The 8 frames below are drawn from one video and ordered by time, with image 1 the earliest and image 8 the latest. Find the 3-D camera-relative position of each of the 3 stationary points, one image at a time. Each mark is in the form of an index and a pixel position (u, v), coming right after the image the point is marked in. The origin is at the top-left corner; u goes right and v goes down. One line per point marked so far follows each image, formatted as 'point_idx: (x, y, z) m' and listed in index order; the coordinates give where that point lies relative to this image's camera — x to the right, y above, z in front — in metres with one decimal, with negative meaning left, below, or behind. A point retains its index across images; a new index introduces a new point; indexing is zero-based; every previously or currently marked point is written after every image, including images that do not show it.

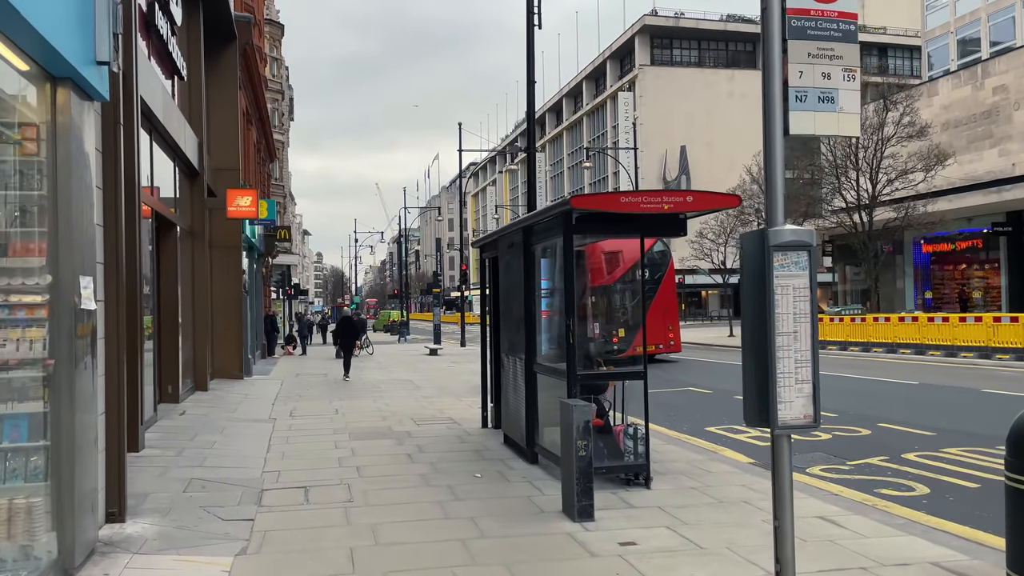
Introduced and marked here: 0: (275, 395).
0: (-4.7, -2.1, +15.5) m
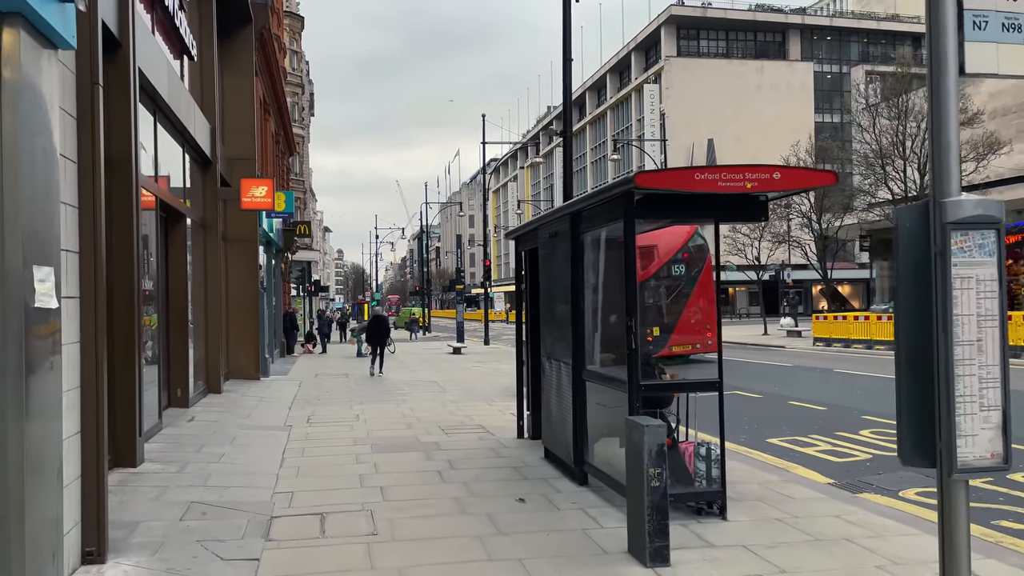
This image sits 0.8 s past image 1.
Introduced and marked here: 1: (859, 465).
0: (-4.1, -2.1, +14.5) m
1: (+3.8, -1.9, +8.5) m
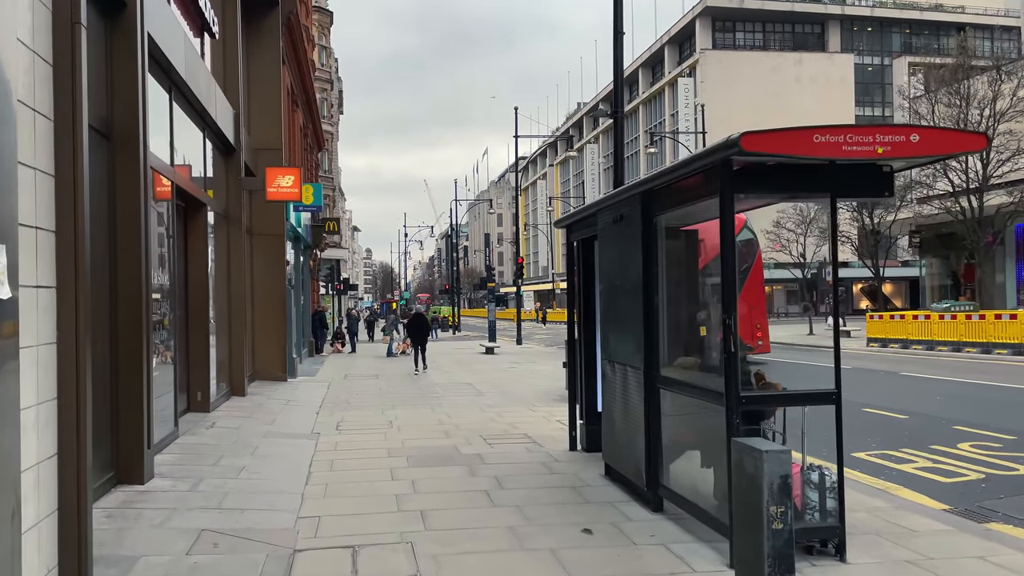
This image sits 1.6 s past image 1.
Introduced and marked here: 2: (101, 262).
0: (-3.3, -2.0, +13.6) m
1: (+4.3, -1.9, +7.3) m
2: (-3.6, +0.2, +6.9) m
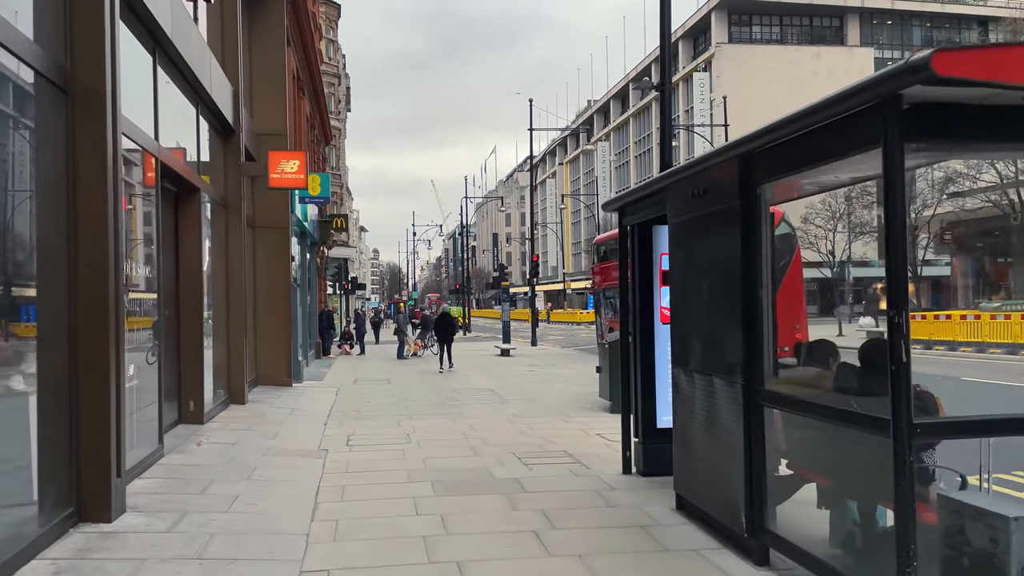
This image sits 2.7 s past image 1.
0: (-2.9, -1.9, +12.3) m
1: (+4.7, -1.8, +5.9) m
2: (-3.2, +0.3, +5.5) m
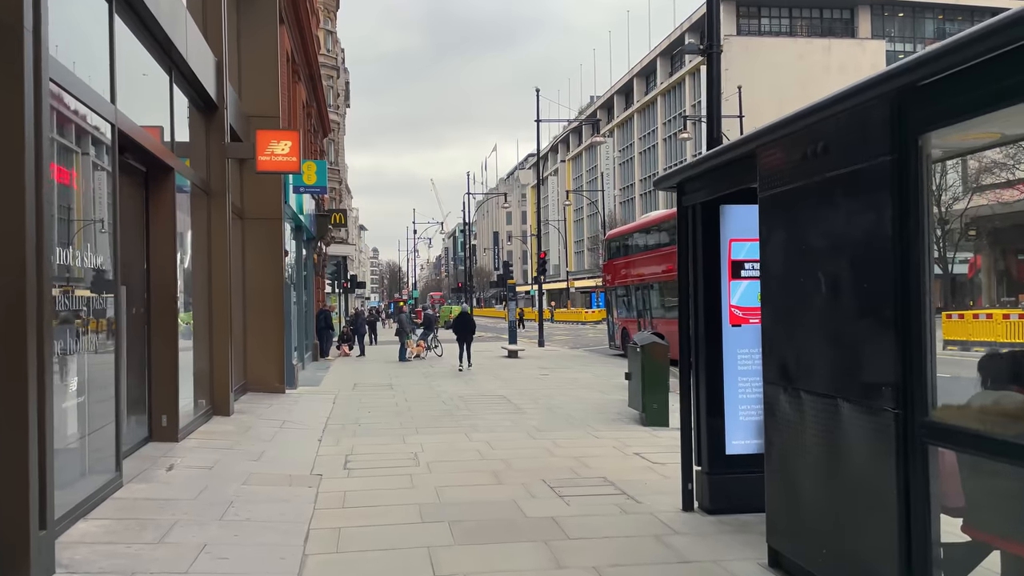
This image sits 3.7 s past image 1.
0: (-2.6, -1.9, +10.9) m
1: (+5.0, -1.8, +4.6) m
2: (-2.9, +0.3, +4.1) m
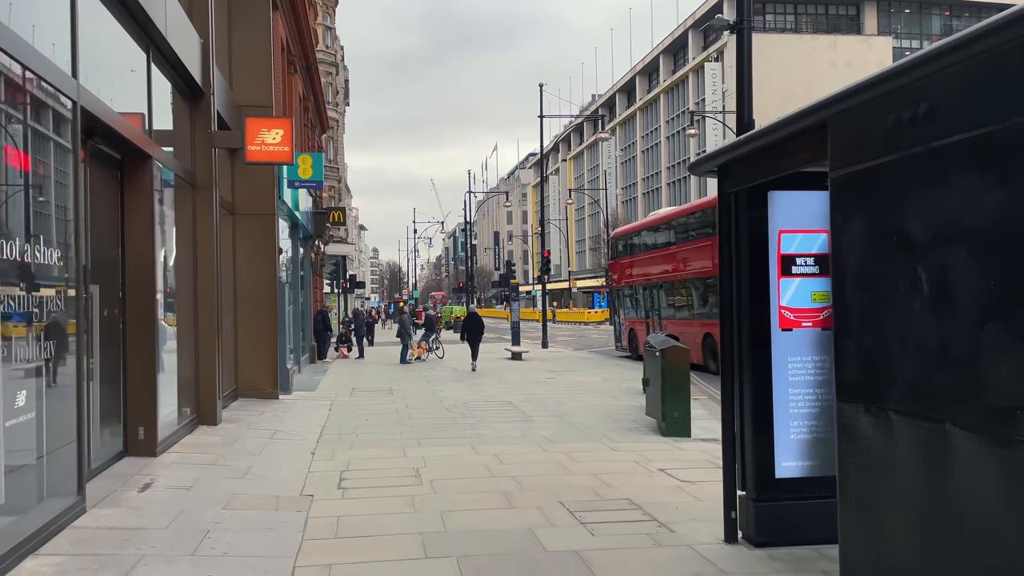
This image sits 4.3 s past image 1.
0: (-2.5, -1.9, +10.1) m
1: (+5.1, -1.7, +3.8) m
2: (-2.8, +0.3, +3.3) m
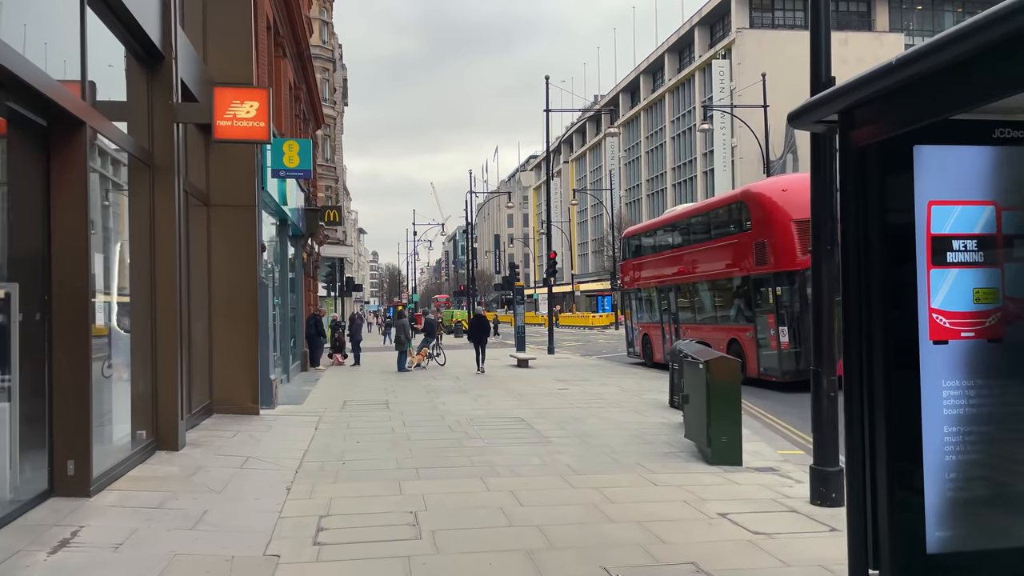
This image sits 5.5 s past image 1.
0: (-2.3, -1.9, +8.5) m
1: (+5.3, -1.7, +2.2) m
2: (-2.7, +0.4, +1.8) m
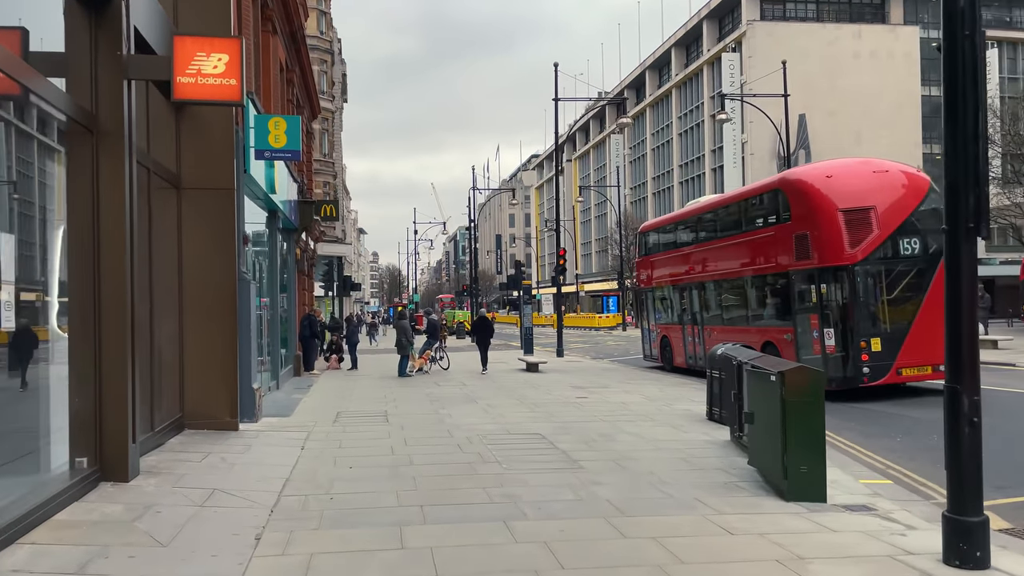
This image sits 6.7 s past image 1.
0: (-2.1, -1.8, +6.9) m
1: (+5.5, -1.7, +0.6) m
2: (-2.4, +0.4, +0.2) m
